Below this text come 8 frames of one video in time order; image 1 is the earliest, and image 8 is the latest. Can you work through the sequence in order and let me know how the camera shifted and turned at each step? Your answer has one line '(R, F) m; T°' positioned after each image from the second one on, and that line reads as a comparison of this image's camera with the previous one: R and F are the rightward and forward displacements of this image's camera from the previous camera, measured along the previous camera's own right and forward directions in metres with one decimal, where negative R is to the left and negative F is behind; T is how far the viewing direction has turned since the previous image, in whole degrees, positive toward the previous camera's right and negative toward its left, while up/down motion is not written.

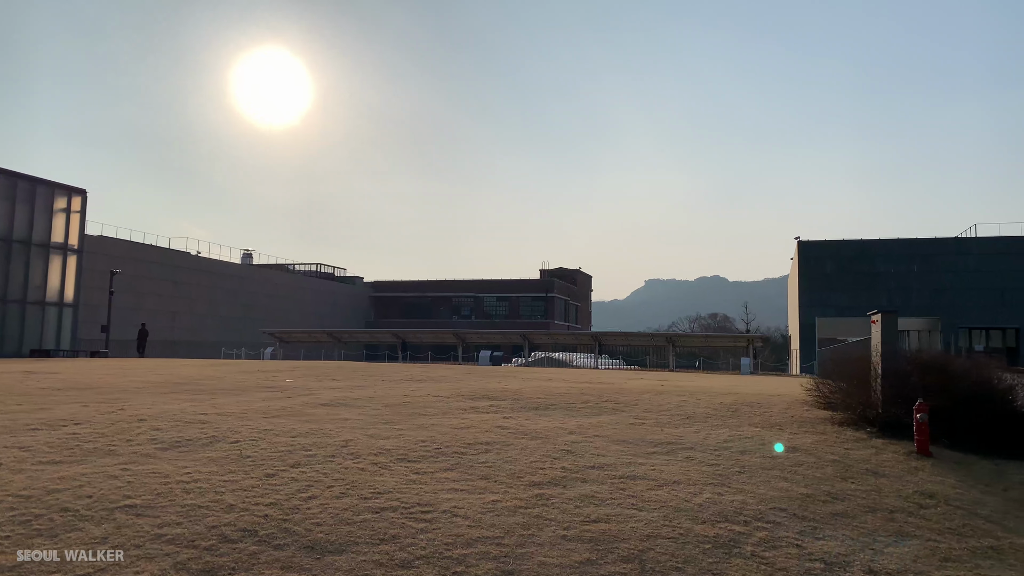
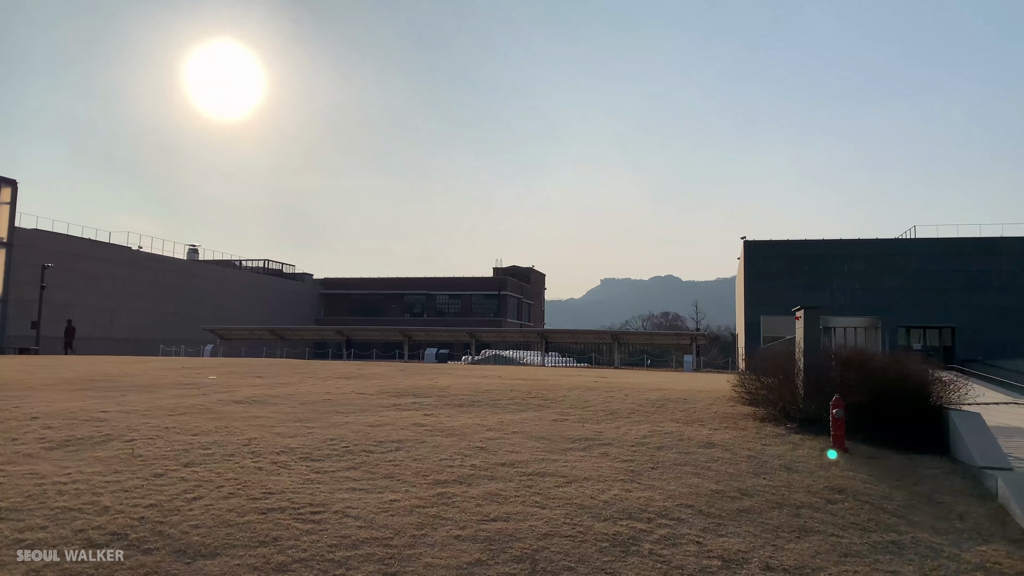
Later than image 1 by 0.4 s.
(+0.4, +0.2) m; +3°
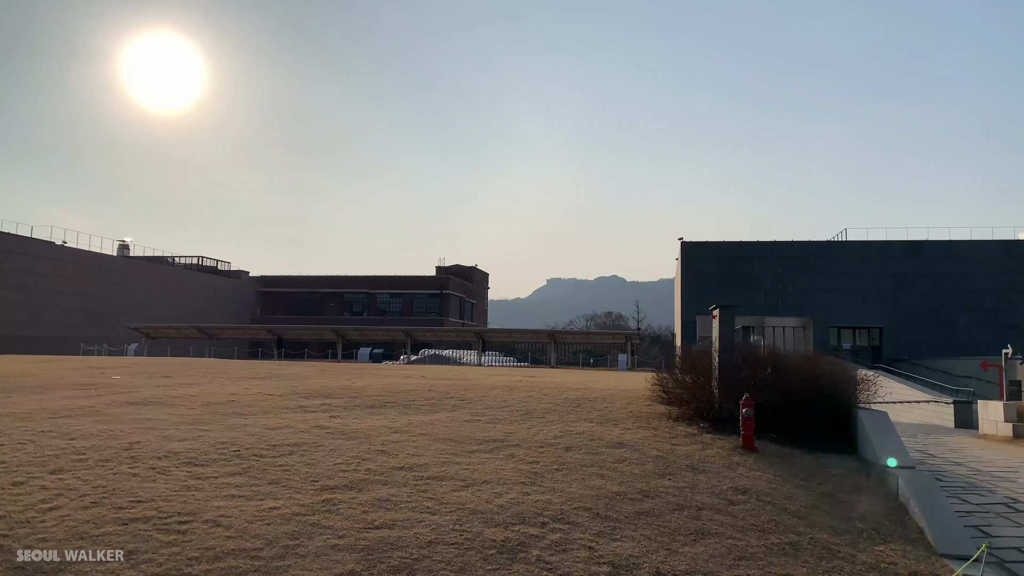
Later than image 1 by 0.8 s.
(+0.3, +0.2) m; +4°
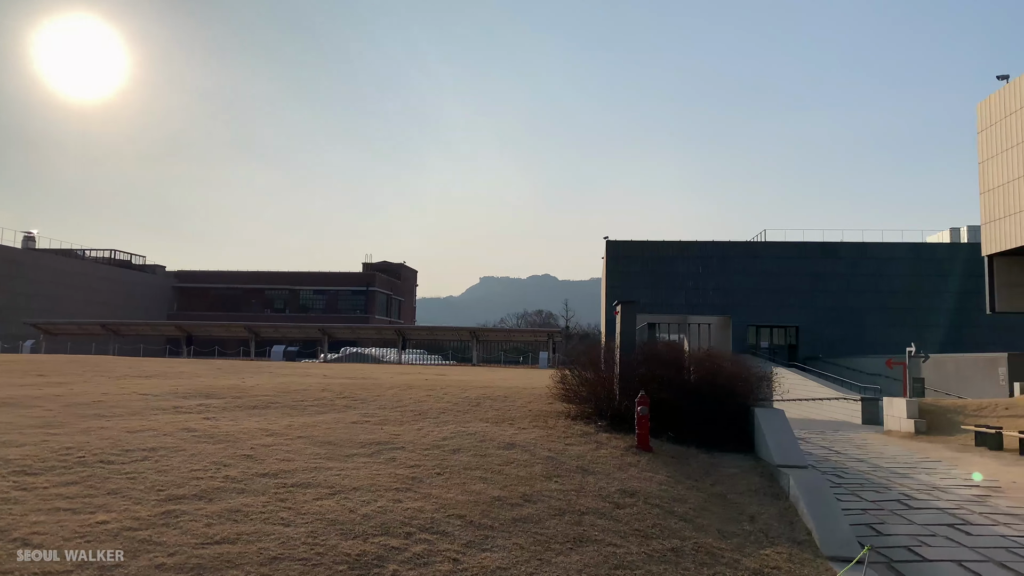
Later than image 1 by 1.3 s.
(+0.4, +0.3) m; +5°
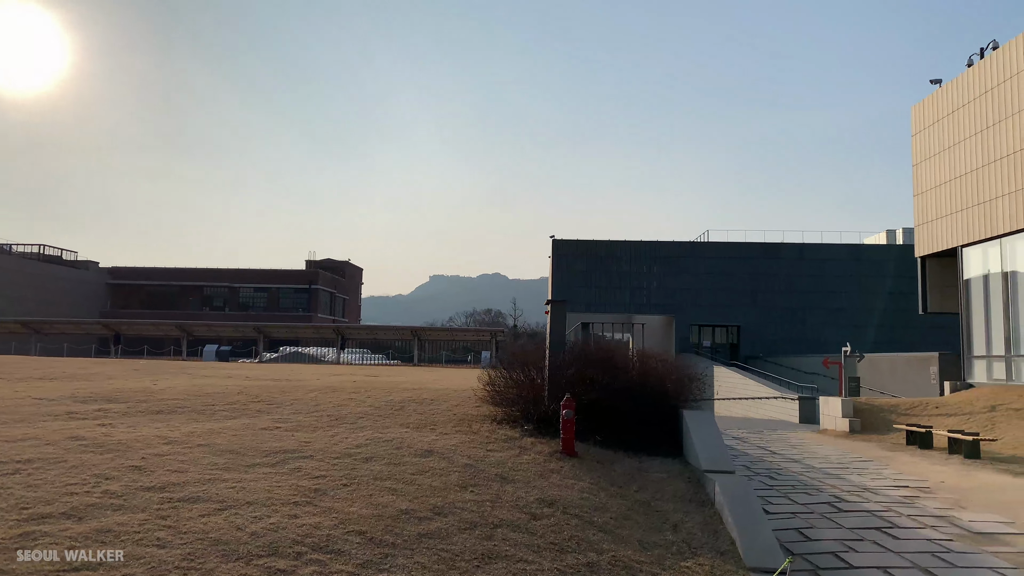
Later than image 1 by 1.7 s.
(+0.2, +0.3) m; +4°
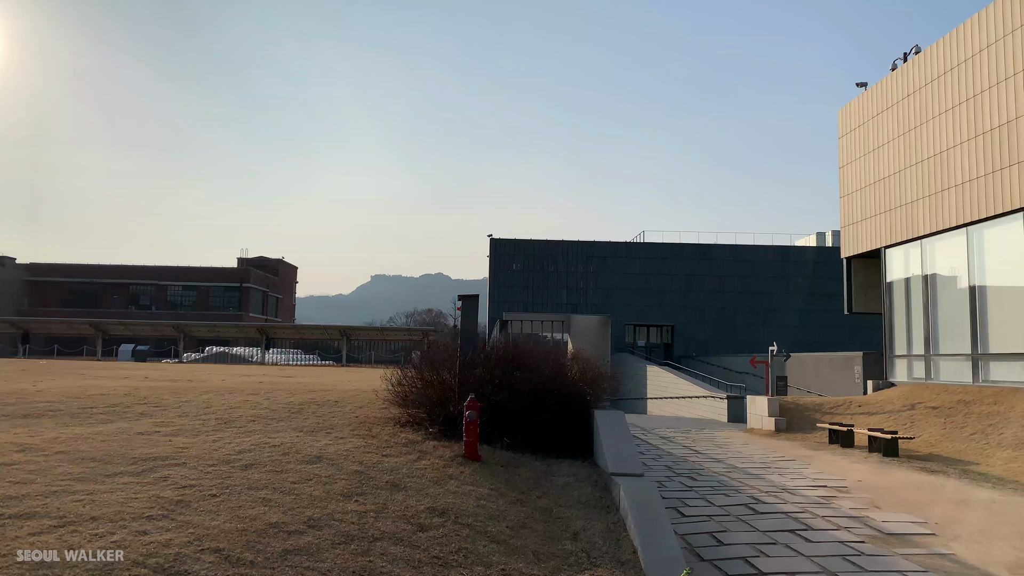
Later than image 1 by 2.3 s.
(+0.3, +0.4) m; +4°
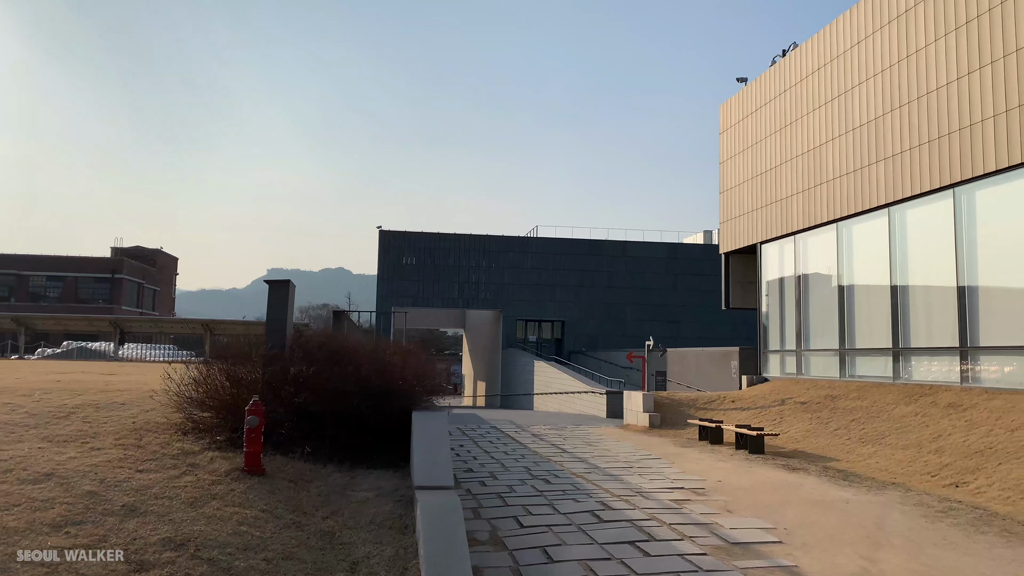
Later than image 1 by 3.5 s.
(+0.7, +0.8) m; +7°
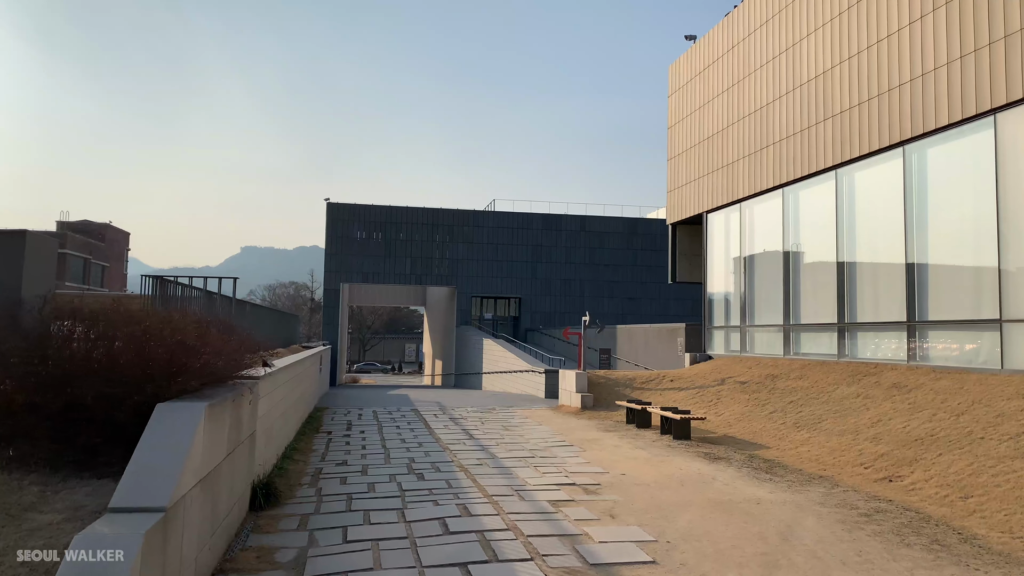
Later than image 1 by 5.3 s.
(+1.2, +1.5) m; +2°
